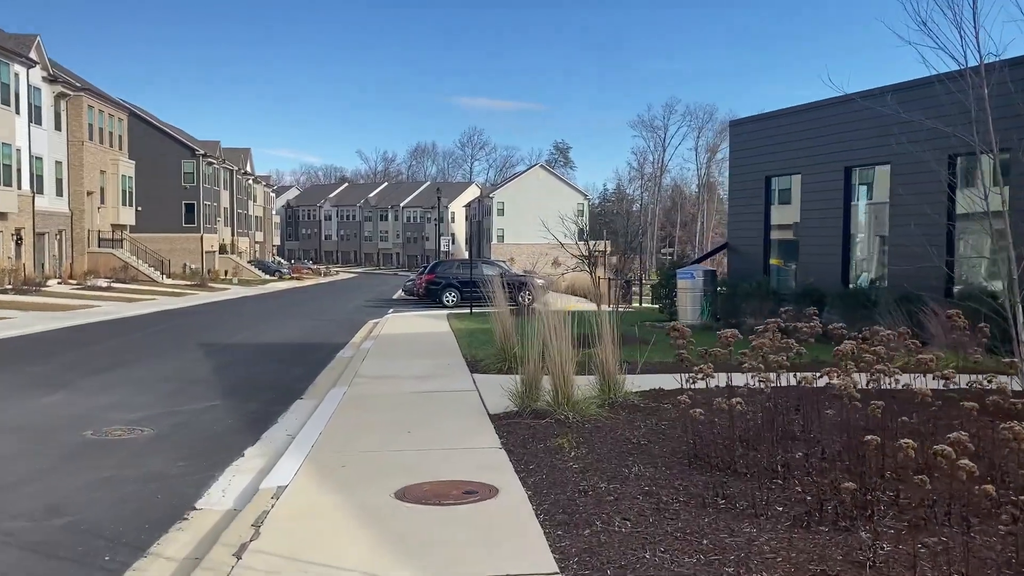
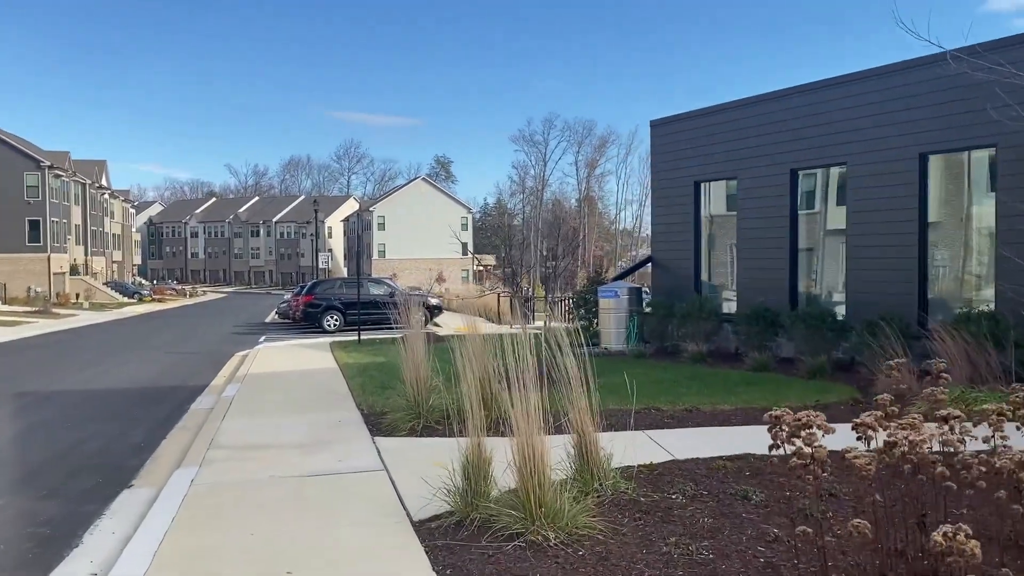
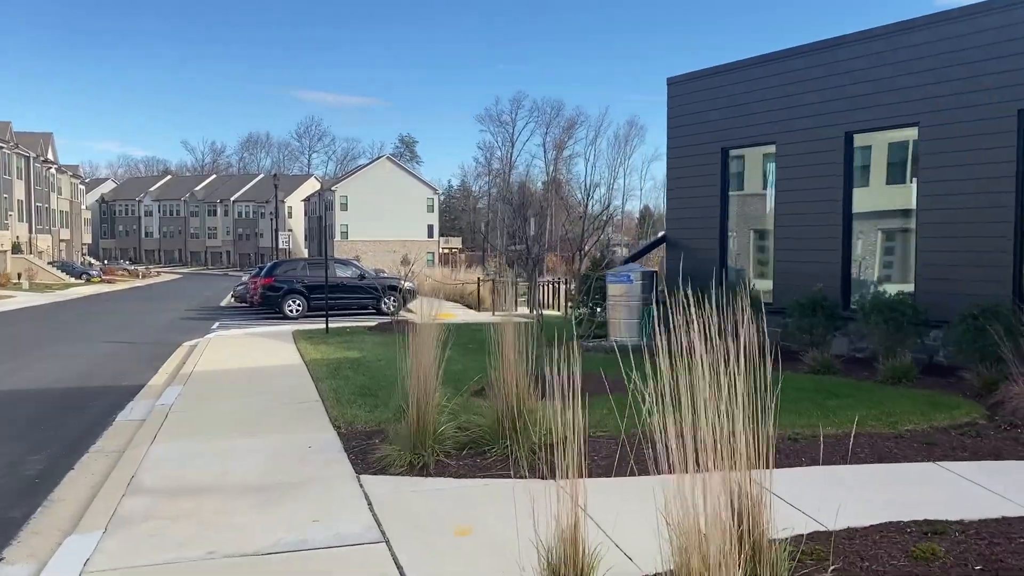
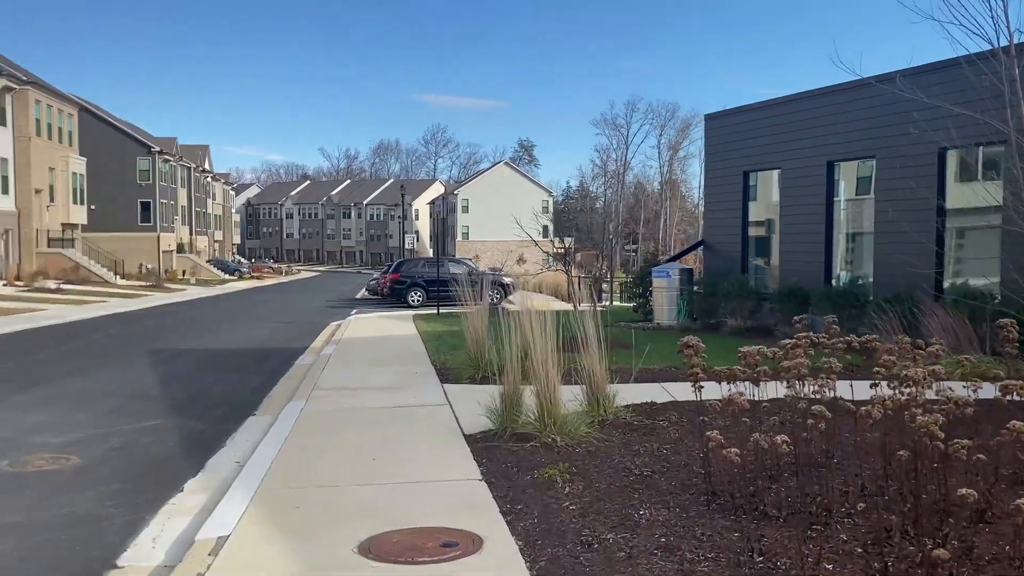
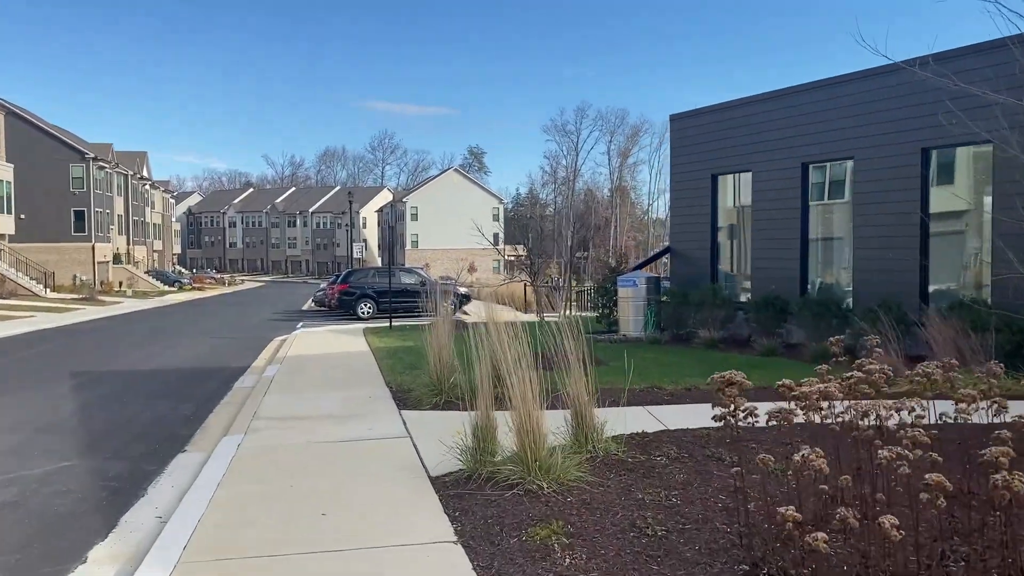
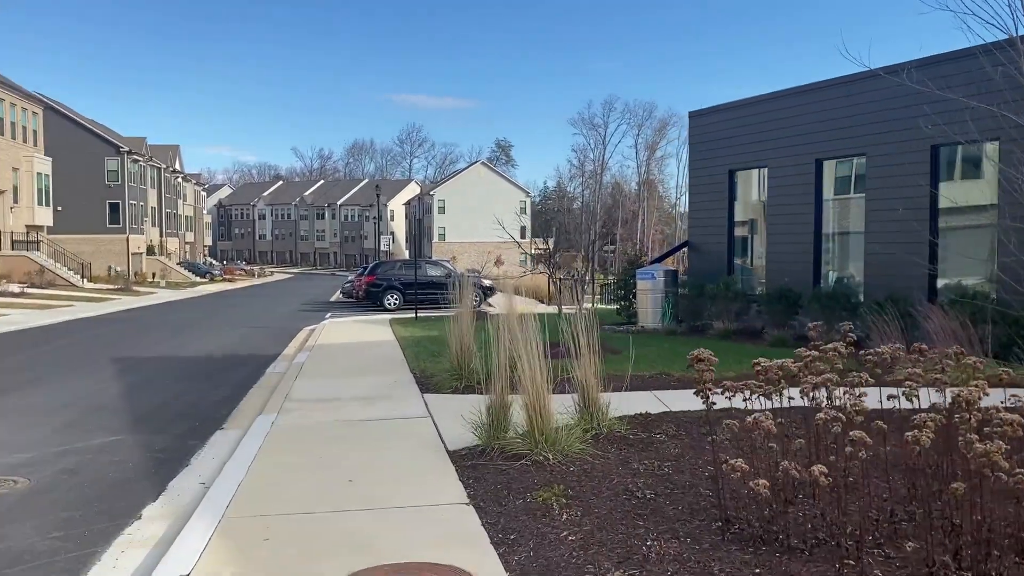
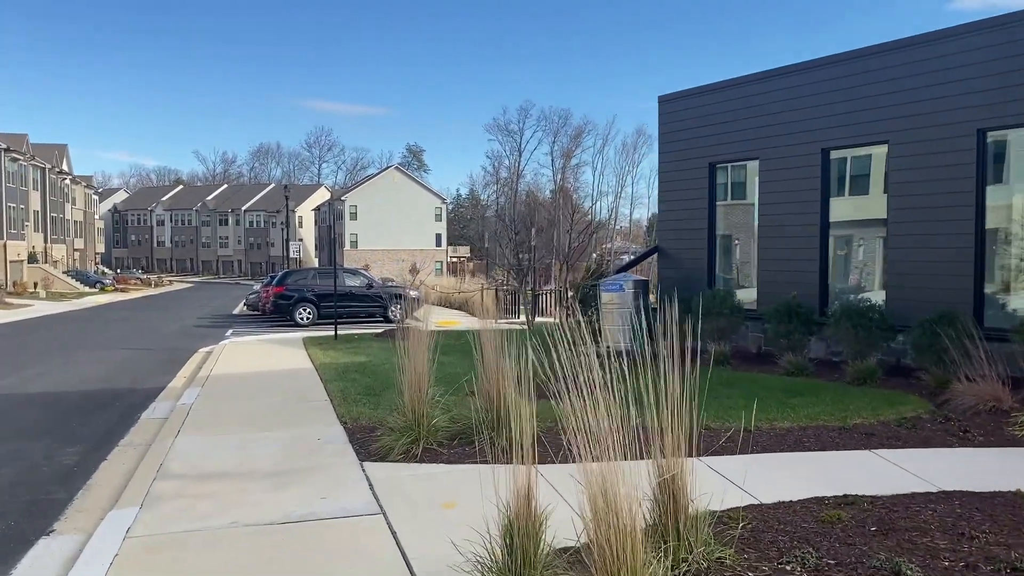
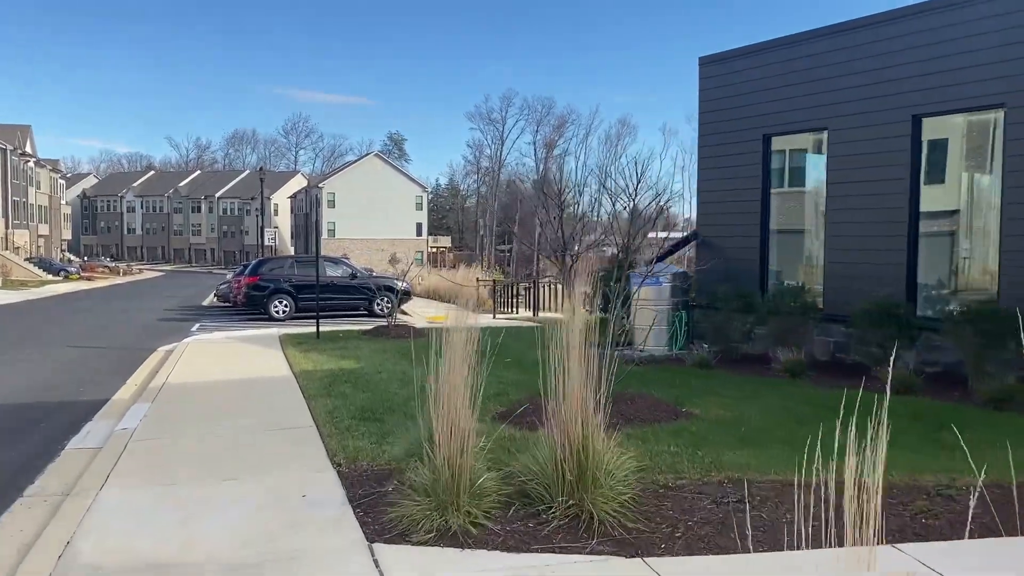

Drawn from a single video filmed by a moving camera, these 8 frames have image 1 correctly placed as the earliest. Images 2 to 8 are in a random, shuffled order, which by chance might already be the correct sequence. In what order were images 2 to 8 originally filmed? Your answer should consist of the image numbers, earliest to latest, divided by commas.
4, 6, 5, 2, 7, 3, 8
